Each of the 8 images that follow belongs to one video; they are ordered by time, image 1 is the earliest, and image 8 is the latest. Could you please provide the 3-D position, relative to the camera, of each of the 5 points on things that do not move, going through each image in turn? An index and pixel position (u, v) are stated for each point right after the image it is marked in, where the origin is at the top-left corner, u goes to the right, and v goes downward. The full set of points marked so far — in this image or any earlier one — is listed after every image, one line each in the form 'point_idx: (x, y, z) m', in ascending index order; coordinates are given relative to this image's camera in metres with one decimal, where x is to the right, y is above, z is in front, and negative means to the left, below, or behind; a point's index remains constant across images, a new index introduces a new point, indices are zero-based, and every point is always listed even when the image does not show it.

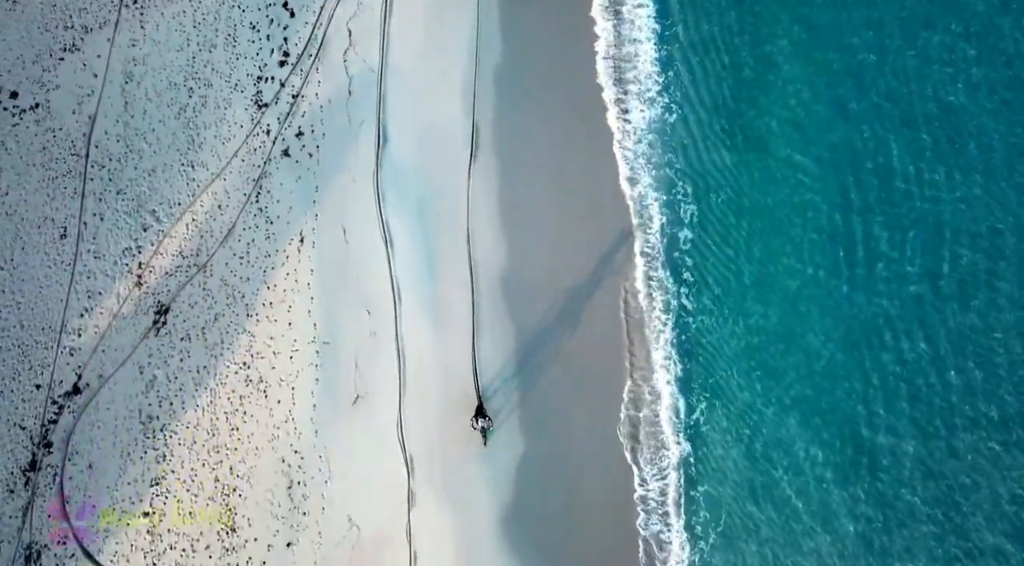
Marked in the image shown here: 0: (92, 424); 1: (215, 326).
0: (-6.1, -2.0, +14.0) m
1: (-4.4, -0.7, +14.5) m
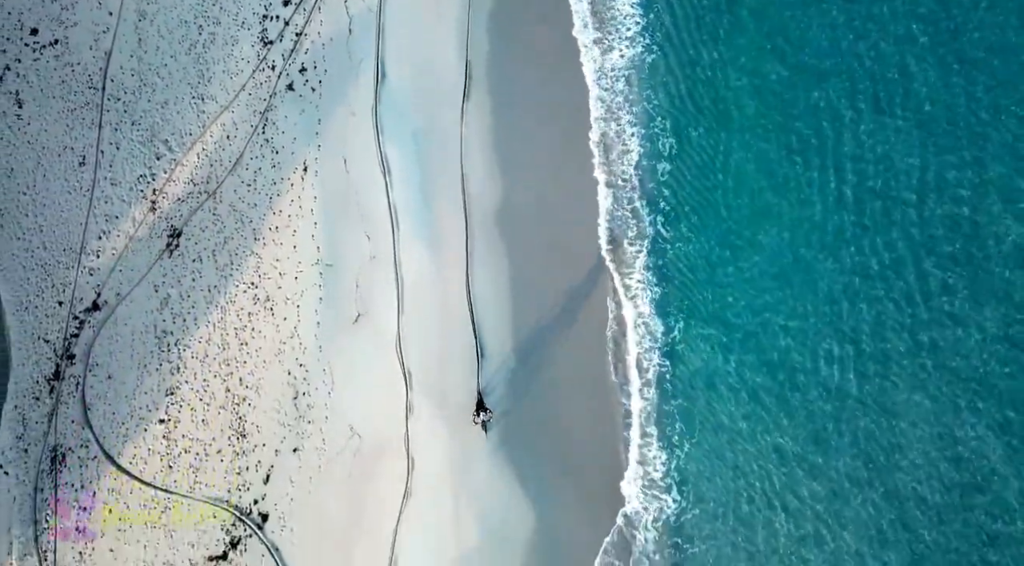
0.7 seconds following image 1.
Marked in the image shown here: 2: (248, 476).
0: (-6.2, -0.8, +15.0) m
1: (-4.6, +0.5, +15.4) m
2: (-4.0, -3.0, +14.8) m
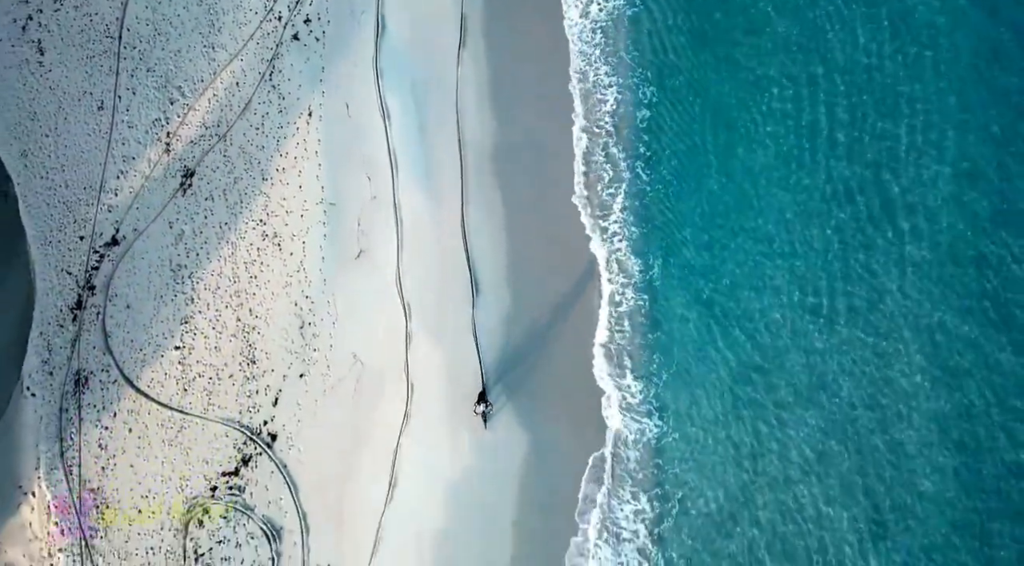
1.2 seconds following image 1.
0: (-6.3, +0.2, +16.0) m
1: (-4.7, +1.6, +16.4) m
2: (-4.2, -1.9, +15.9) m
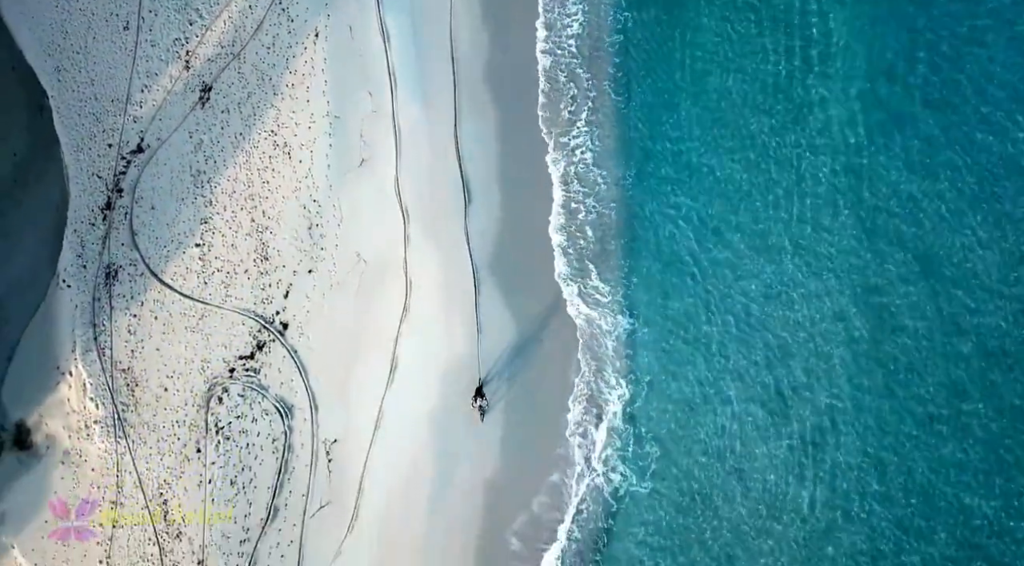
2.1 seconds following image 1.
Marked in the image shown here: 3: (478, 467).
0: (-6.5, +2.0, +17.7) m
1: (-4.9, +3.4, +18.0) m
2: (-4.4, -0.2, +17.6) m
3: (-0.6, -3.6, +17.4) m
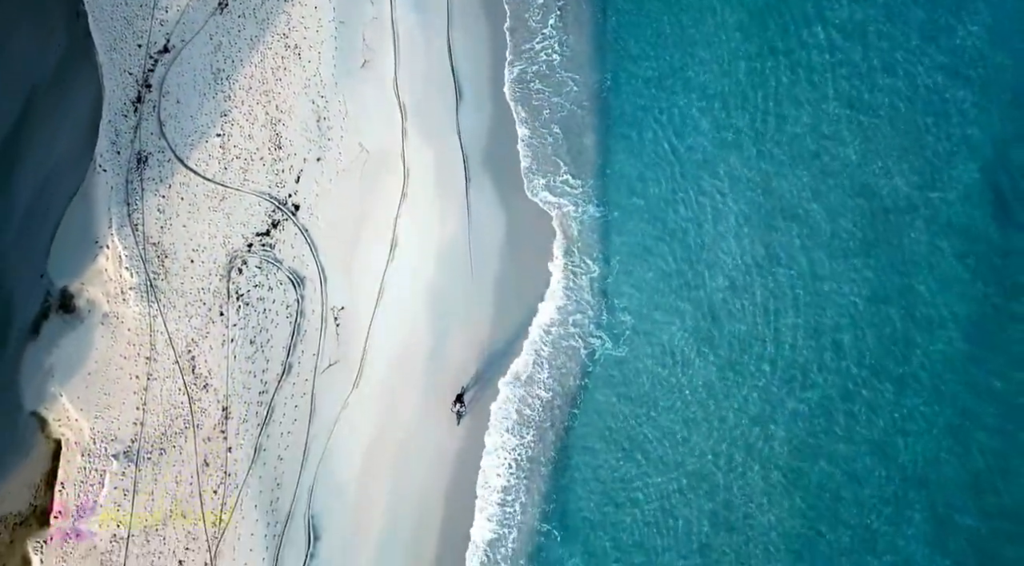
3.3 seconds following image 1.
0: (-6.8, +4.3, +19.8) m
1: (-5.2, +5.7, +20.1) m
2: (-4.7, +2.2, +19.8) m
3: (-0.9, -1.3, +19.7) m
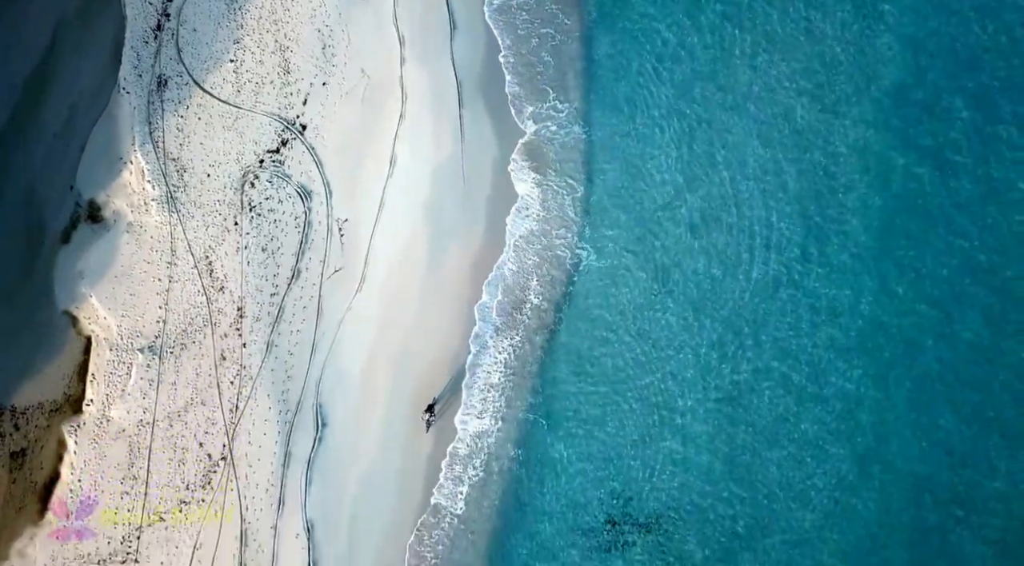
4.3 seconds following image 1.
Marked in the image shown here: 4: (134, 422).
0: (-7.1, +6.2, +21.5) m
1: (-5.4, +7.6, +21.8) m
2: (-4.9, +4.1, +21.5) m
3: (-1.1, +0.6, +21.5) m
4: (-7.8, -2.9, +19.9) m
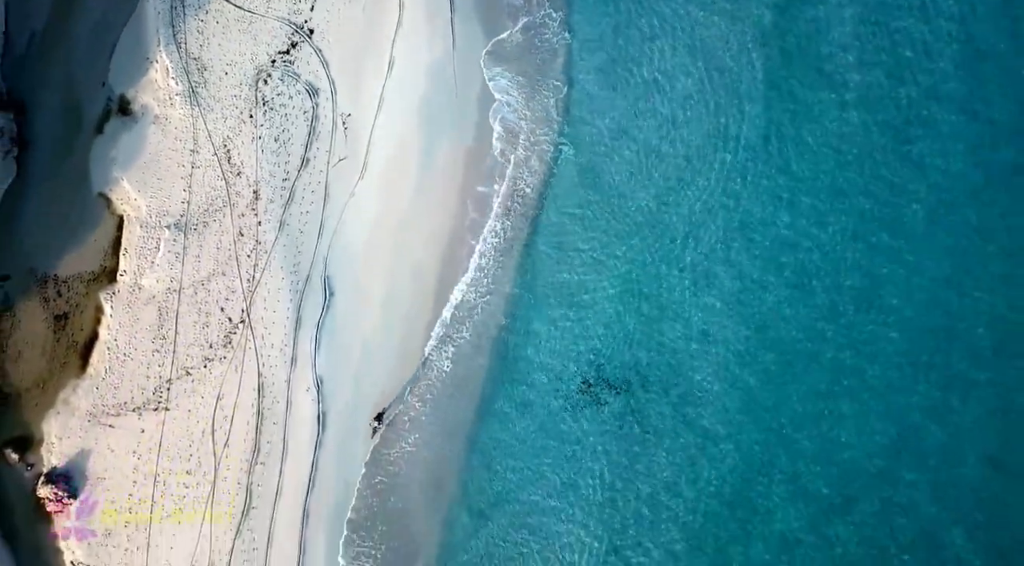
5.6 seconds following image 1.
0: (-7.4, +9.0, +23.8) m
1: (-5.7, +10.4, +24.0) m
2: (-5.2, +6.8, +23.9) m
3: (-1.4, +3.4, +23.9) m
4: (-8.1, -0.1, +22.5) m
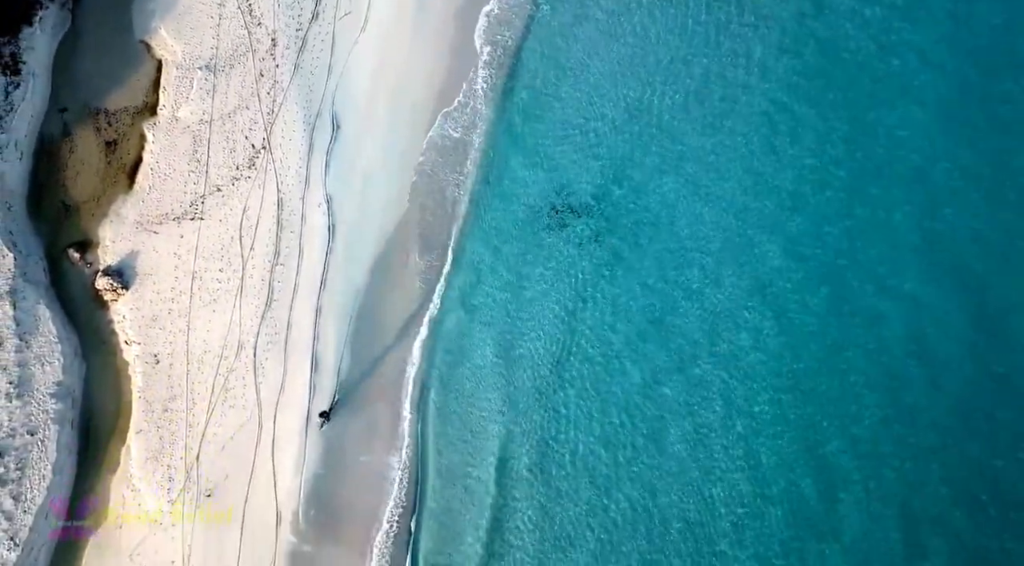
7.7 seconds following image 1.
0: (-7.9, +13.6, +27.5) m
1: (-6.3, +15.0, +27.7) m
2: (-5.8, +11.5, +27.6) m
3: (-2.0, +8.0, +27.8) m
4: (-8.7, +4.5, +26.6) m
